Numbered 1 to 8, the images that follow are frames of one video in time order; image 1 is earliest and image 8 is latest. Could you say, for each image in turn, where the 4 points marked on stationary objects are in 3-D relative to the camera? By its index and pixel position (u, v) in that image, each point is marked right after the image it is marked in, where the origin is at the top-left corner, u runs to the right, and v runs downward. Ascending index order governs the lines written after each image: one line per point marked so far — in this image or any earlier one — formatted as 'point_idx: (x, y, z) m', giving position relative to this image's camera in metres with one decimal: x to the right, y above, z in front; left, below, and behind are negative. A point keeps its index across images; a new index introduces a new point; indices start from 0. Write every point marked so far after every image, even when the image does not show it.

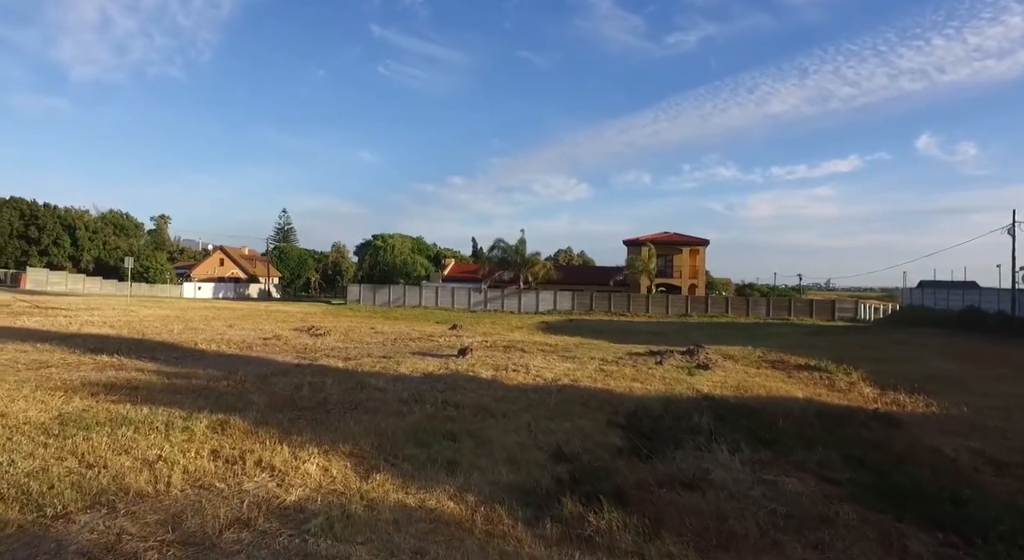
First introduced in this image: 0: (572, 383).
0: (+1.2, -2.0, +11.6) m
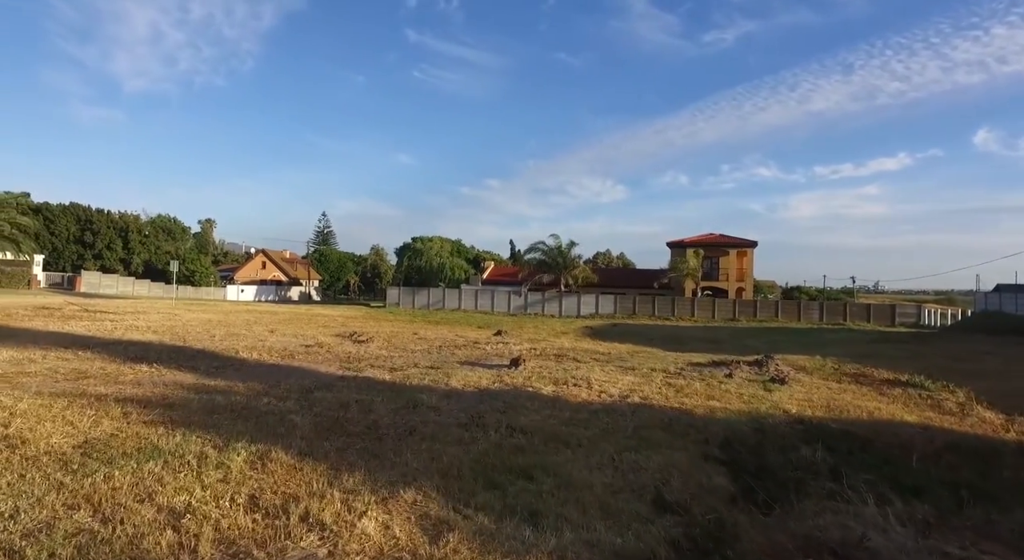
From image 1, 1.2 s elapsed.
0: (+2.3, -2.1, +10.4) m
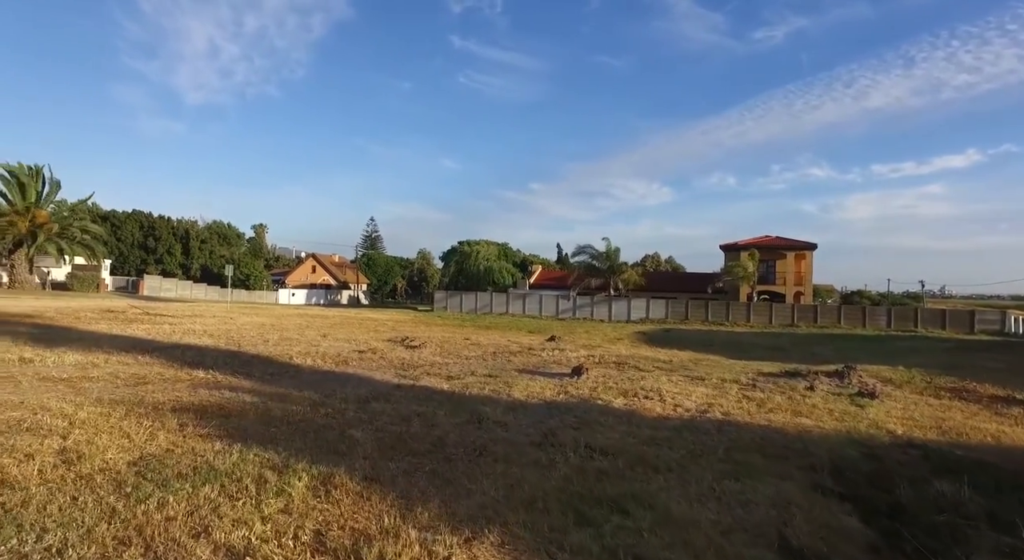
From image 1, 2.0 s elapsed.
0: (+3.5, -2.2, +9.5) m
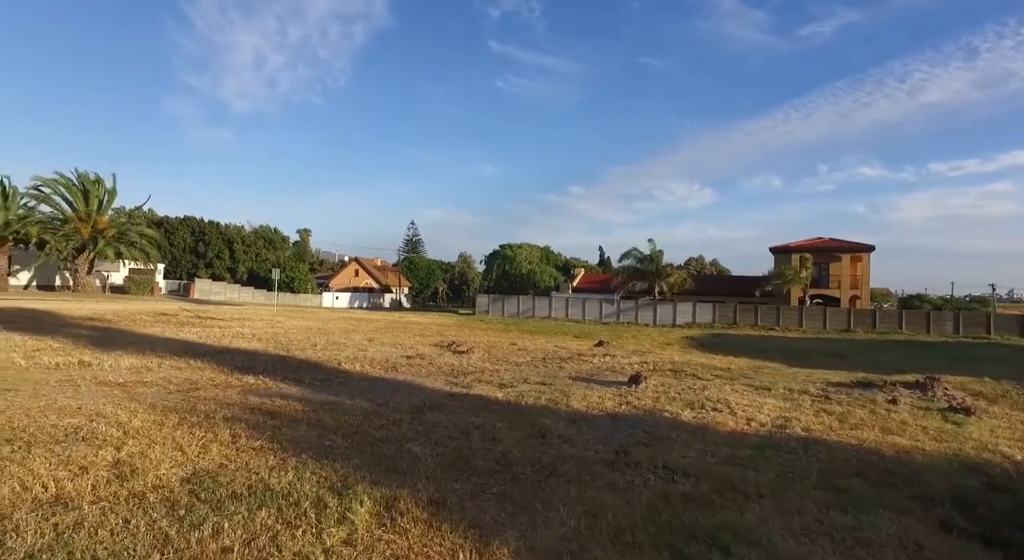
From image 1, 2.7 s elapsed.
0: (+4.4, -2.2, +8.7) m
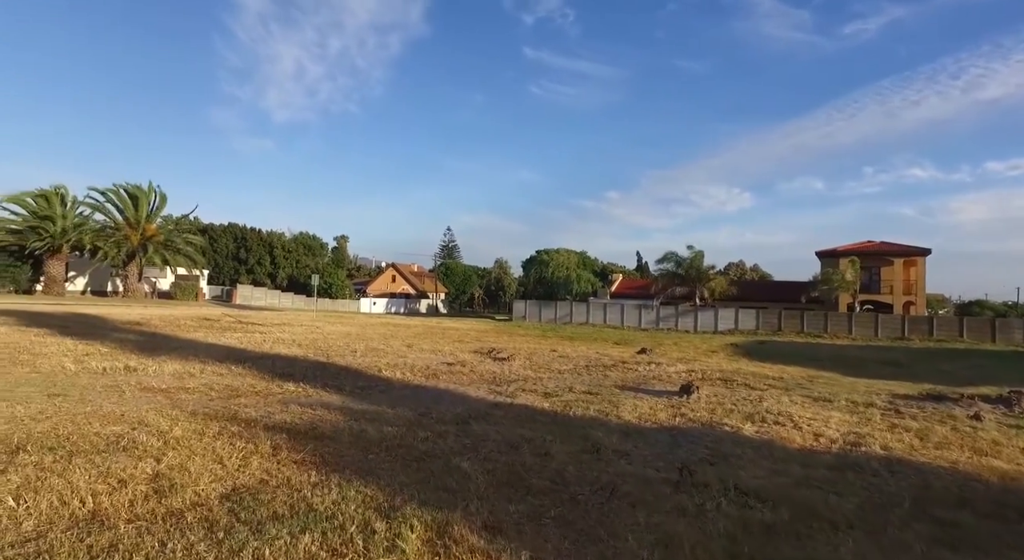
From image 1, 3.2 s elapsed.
0: (+5.1, -2.3, +7.9) m
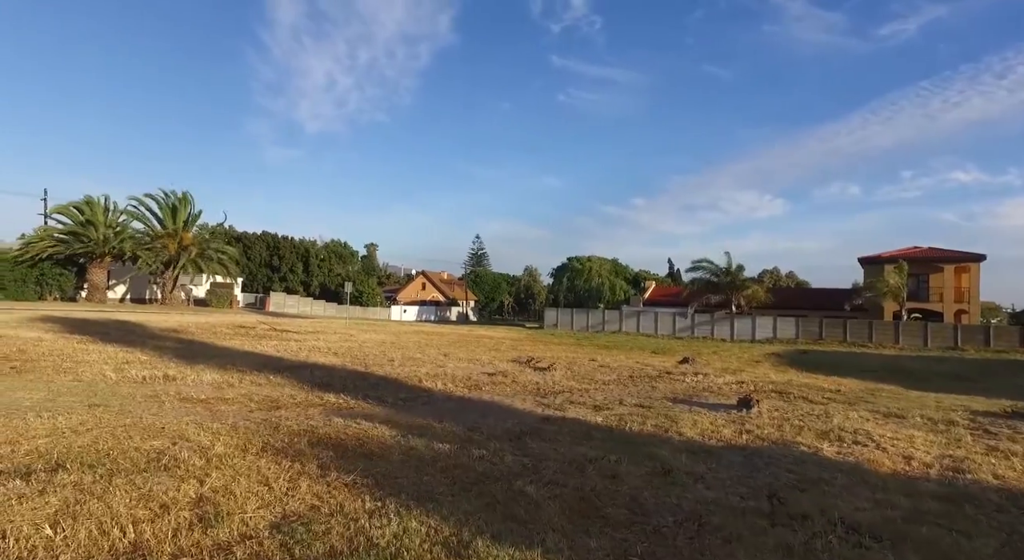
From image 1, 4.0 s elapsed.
0: (+5.8, -2.4, +7.1) m
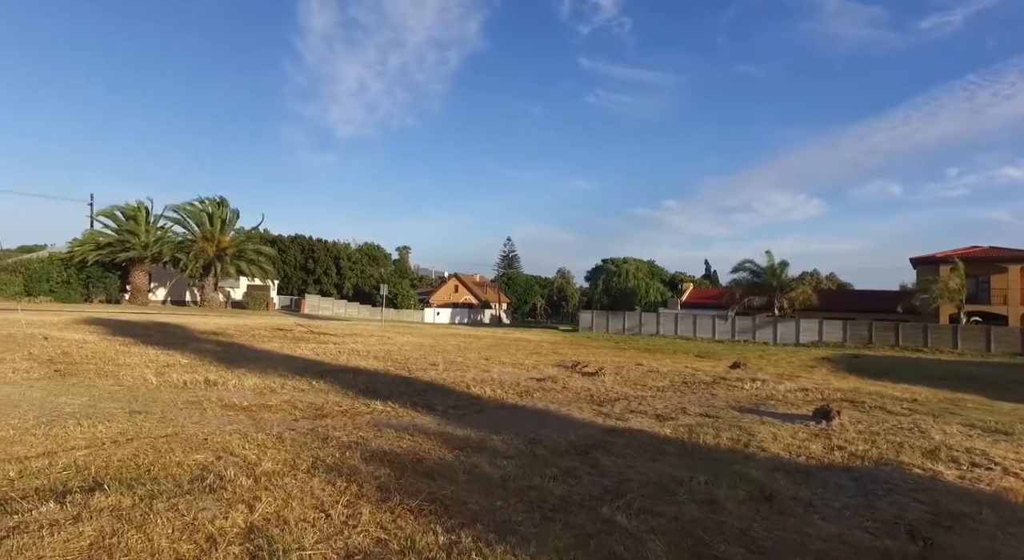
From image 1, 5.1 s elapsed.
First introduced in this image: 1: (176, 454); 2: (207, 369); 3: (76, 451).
0: (+6.7, -2.3, +6.0) m
1: (-3.5, -1.8, +6.1) m
2: (-6.7, -2.0, +12.8) m
3: (-4.5, -1.8, +6.0) m
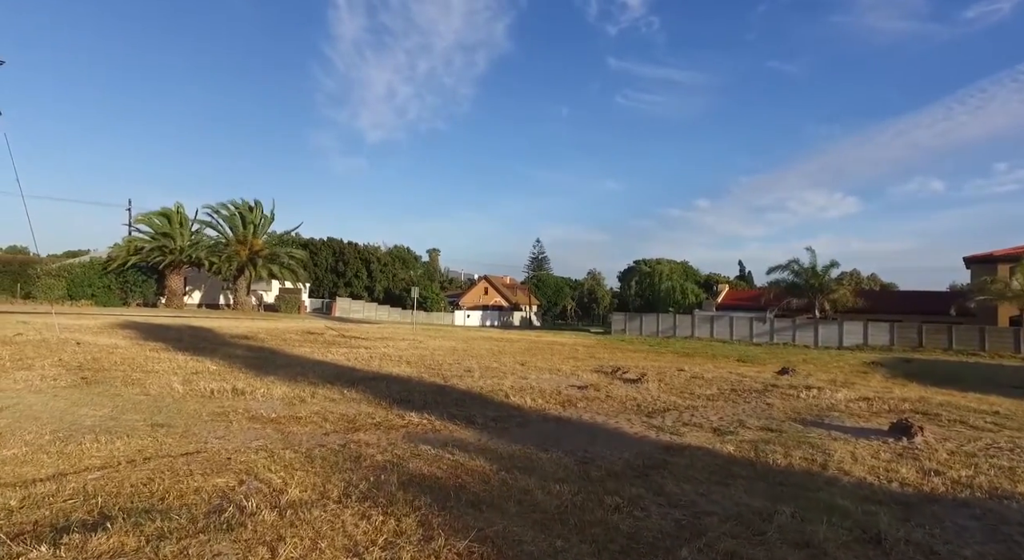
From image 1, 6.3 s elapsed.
0: (+7.2, -2.3, +5.0) m
1: (-3.0, -1.9, +5.5) m
2: (-5.9, -2.0, +12.3) m
3: (-4.0, -1.8, +5.5) m
